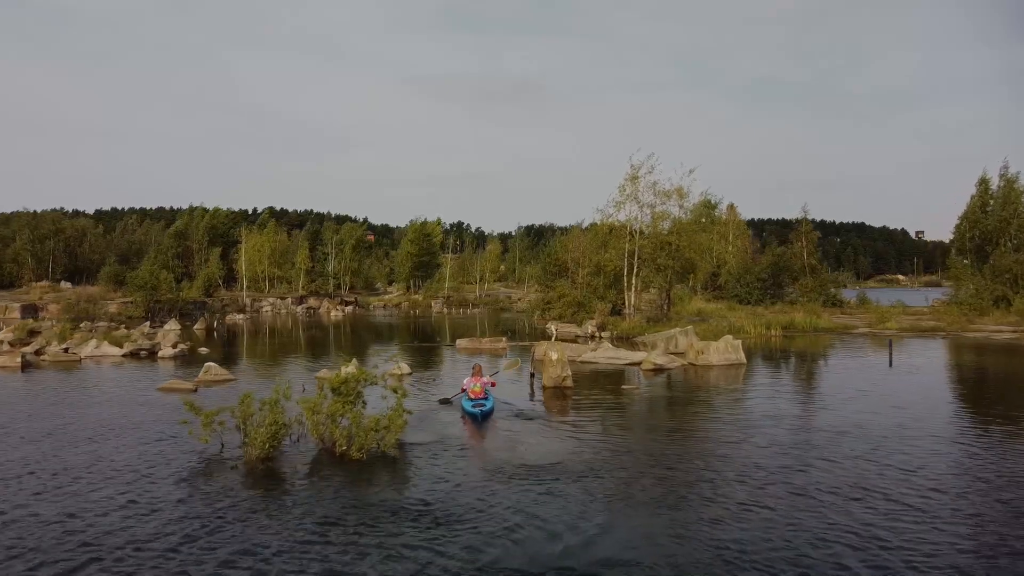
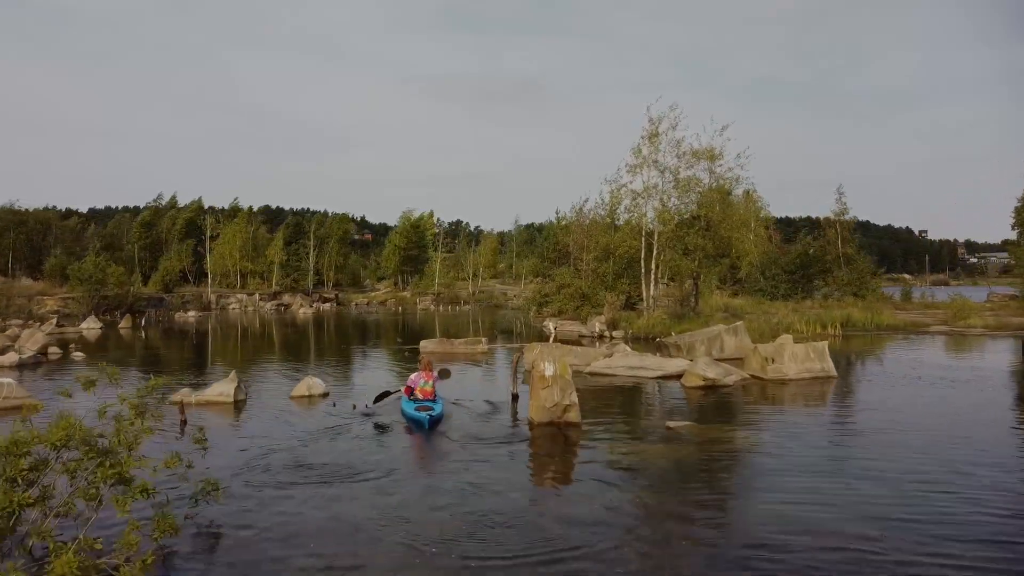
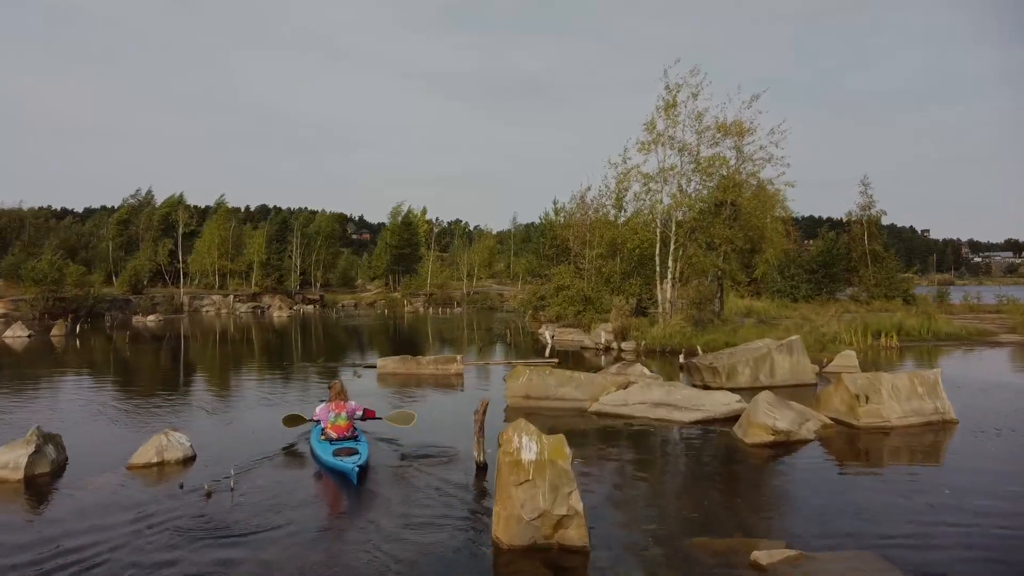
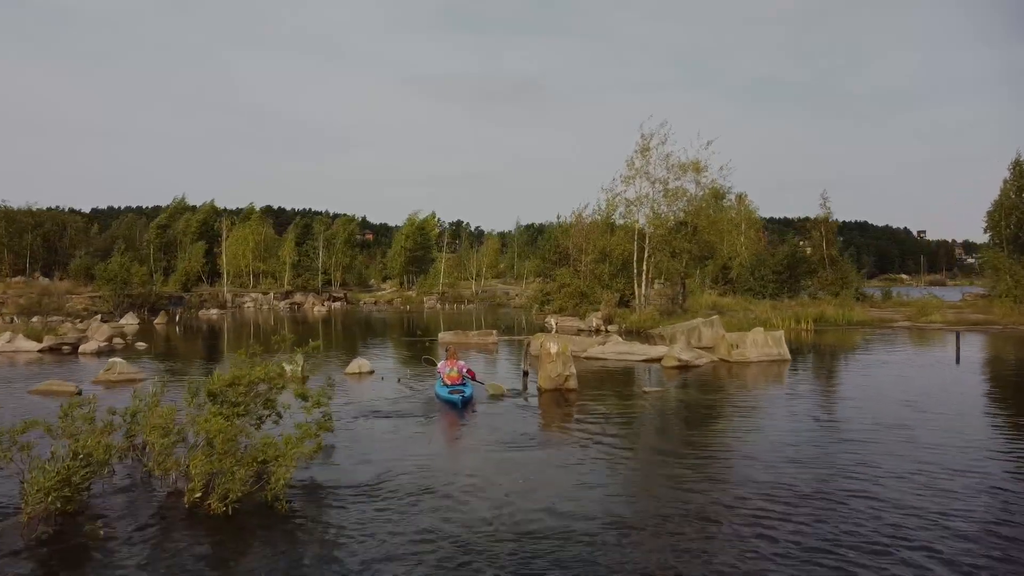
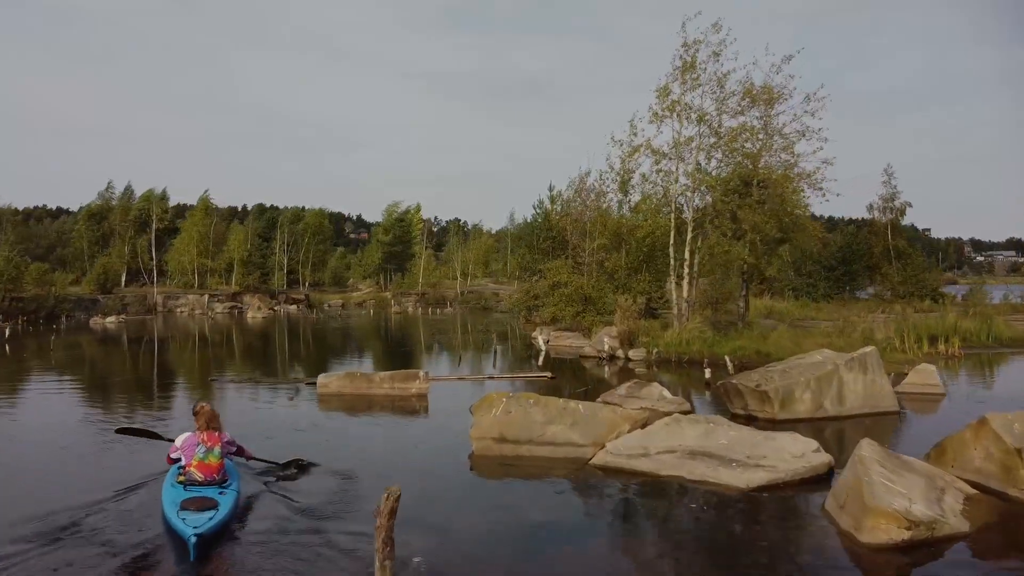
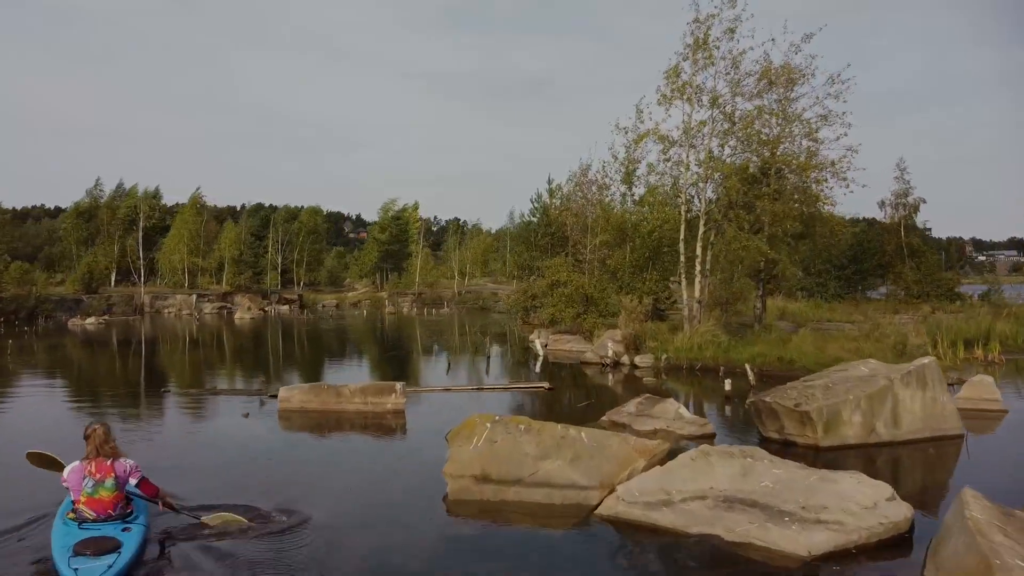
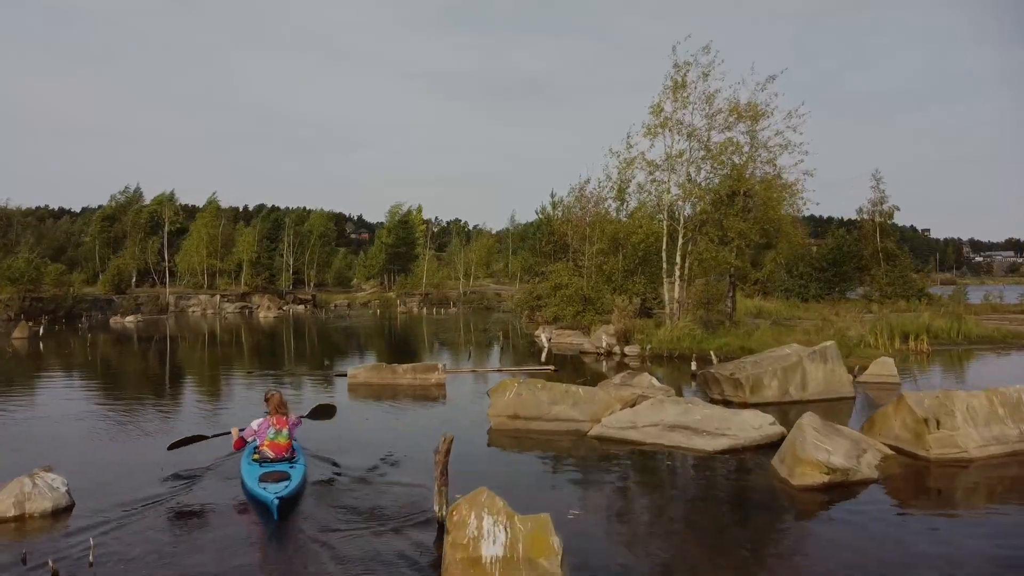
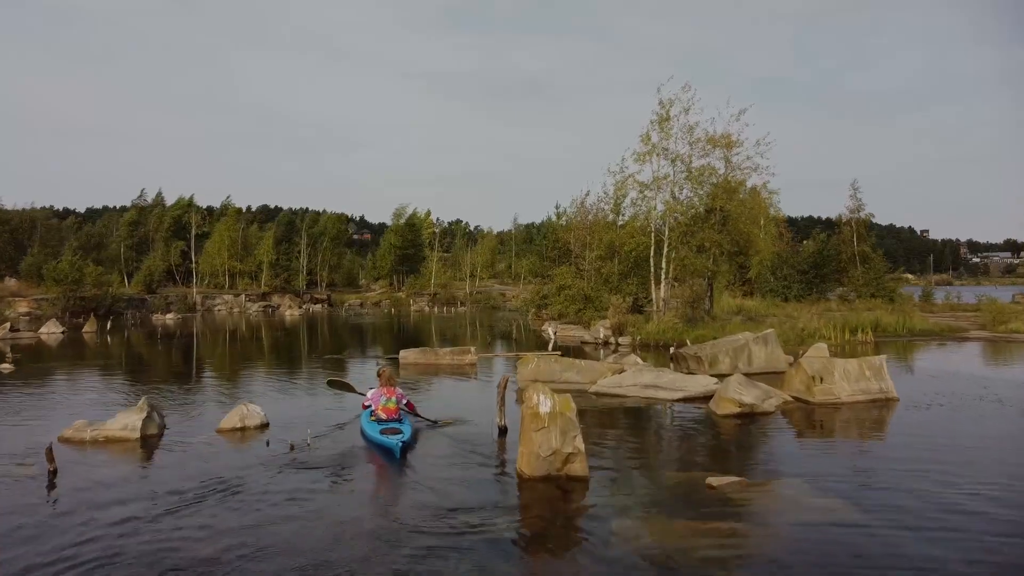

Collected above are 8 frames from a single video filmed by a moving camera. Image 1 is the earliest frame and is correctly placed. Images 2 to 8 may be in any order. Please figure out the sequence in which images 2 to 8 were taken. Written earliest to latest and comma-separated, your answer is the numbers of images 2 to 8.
4, 2, 8, 3, 7, 5, 6
